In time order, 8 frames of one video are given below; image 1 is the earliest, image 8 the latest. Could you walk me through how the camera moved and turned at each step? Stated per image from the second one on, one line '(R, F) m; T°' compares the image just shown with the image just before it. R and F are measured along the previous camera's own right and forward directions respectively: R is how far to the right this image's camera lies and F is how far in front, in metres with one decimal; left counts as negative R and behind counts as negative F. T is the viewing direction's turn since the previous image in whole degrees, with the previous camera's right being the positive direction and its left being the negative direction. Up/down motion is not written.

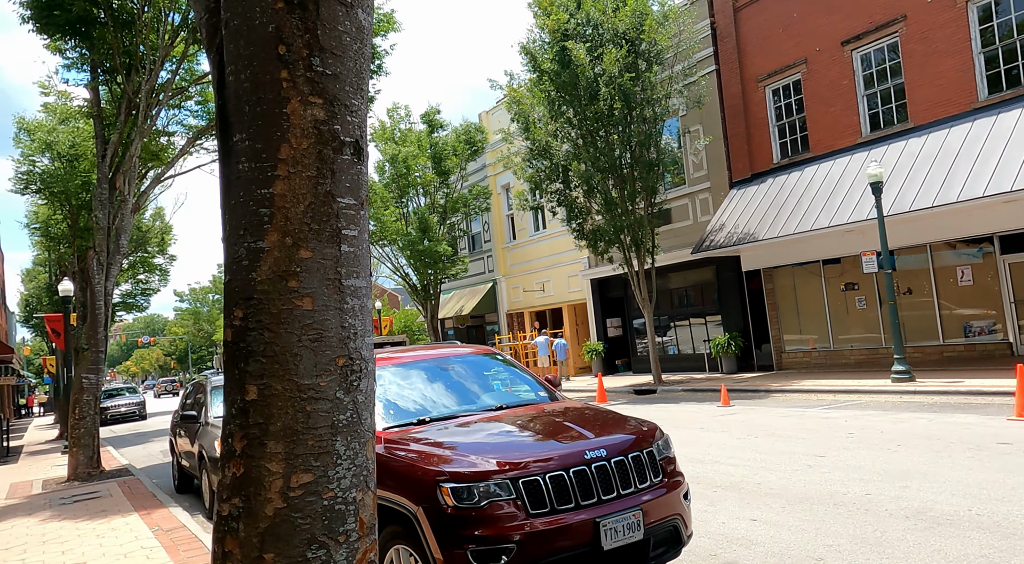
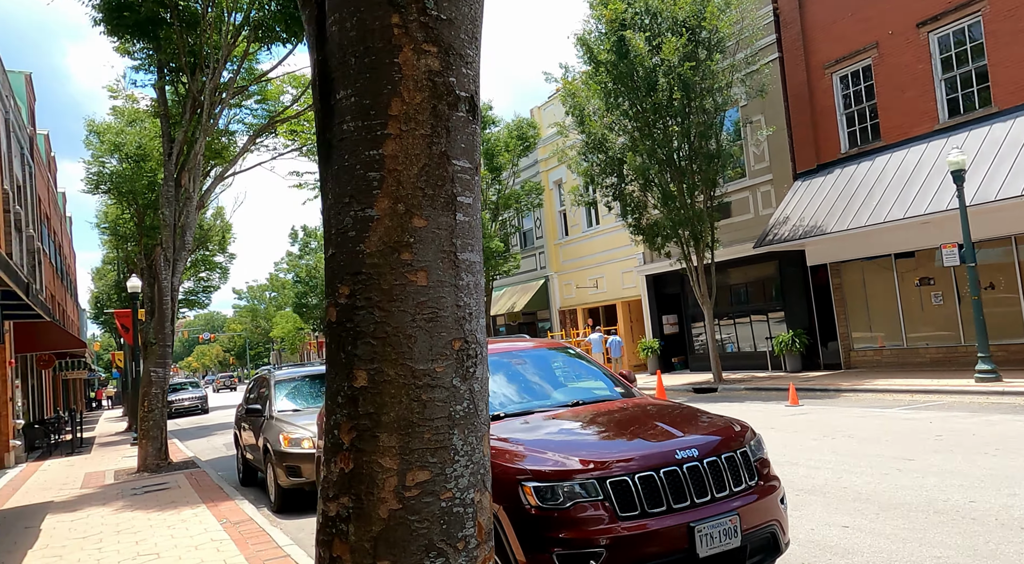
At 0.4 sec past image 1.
(-0.2, +0.2) m; -4°
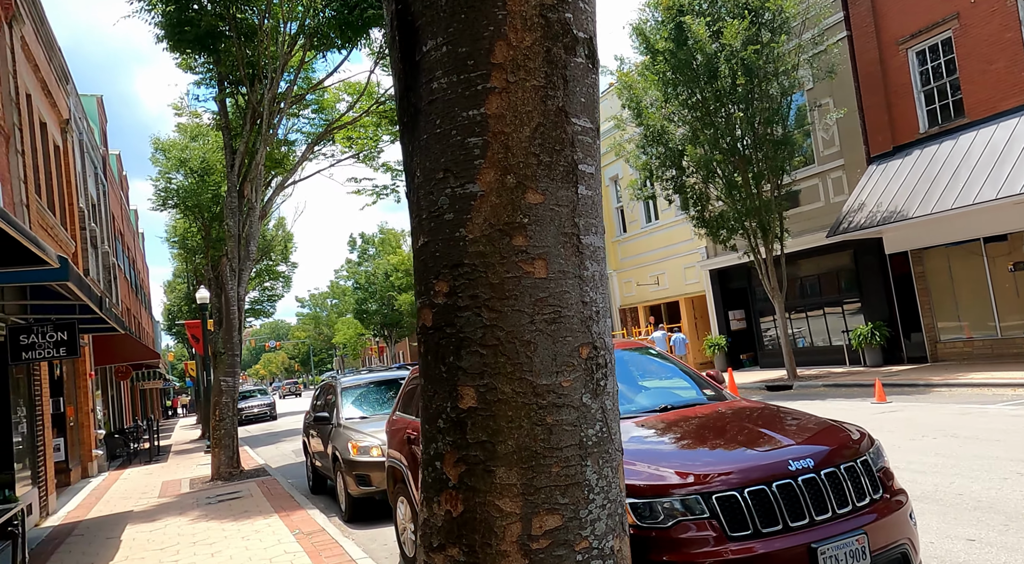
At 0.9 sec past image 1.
(-0.1, +0.3) m; -5°
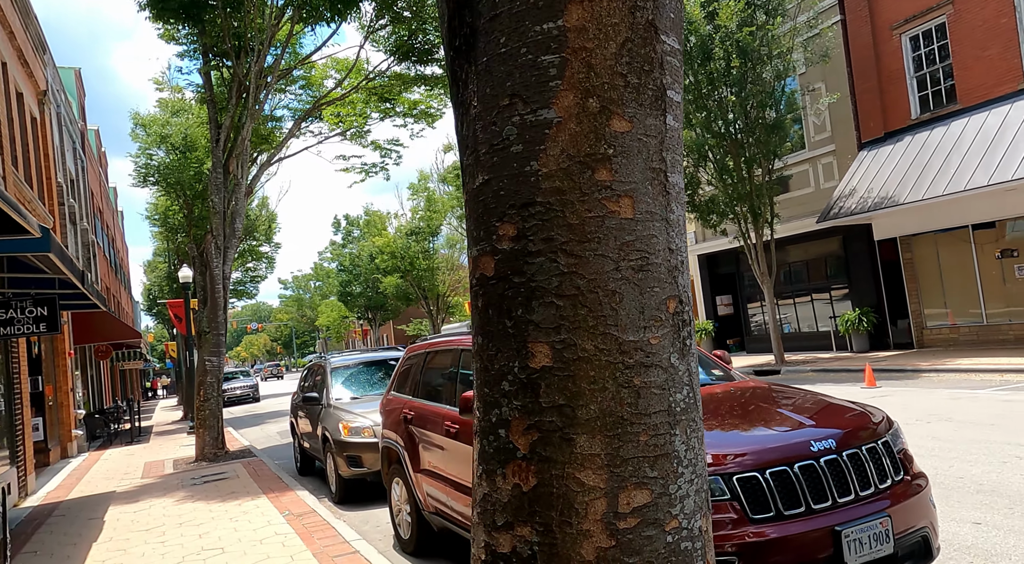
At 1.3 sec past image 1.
(-0.1, +0.1) m; +1°
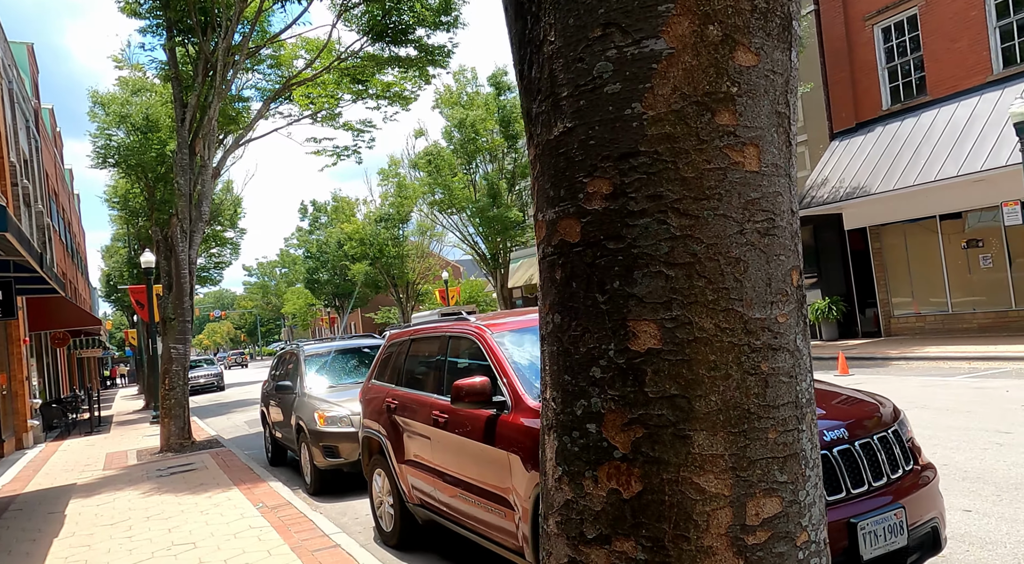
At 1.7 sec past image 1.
(-0.1, +0.2) m; +3°
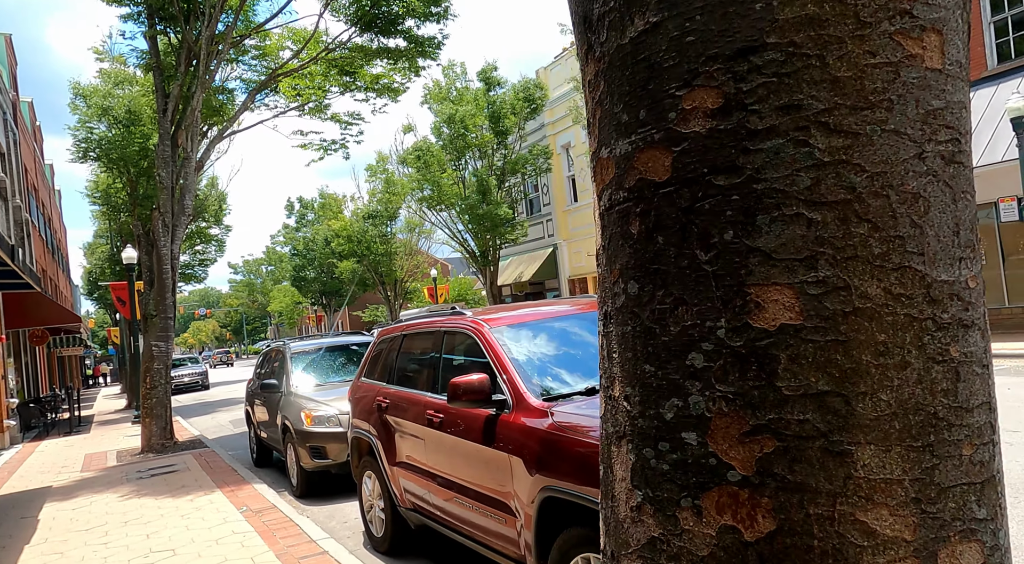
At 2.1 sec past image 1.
(-0.1, +0.2) m; +1°
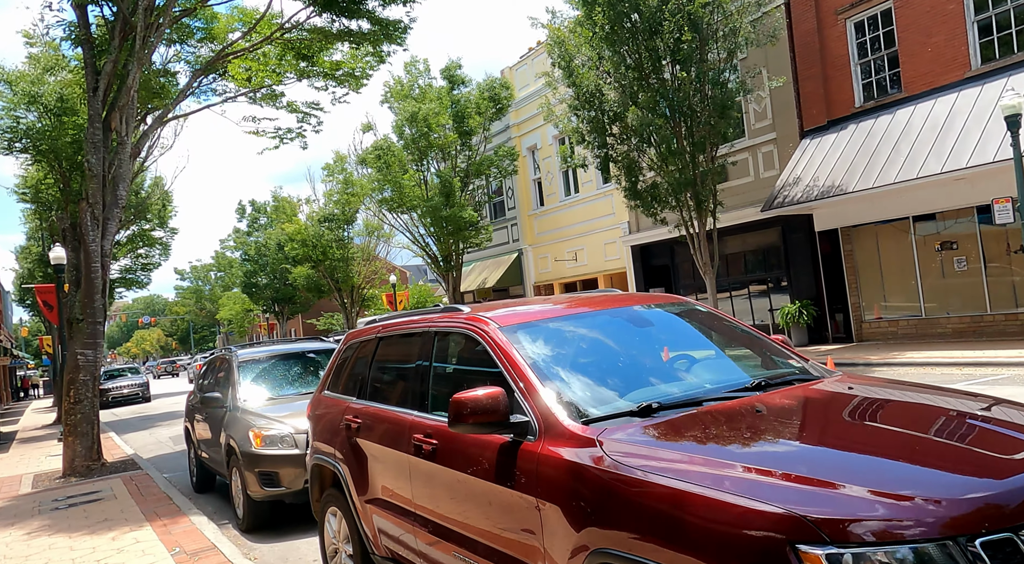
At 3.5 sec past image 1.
(-0.2, +0.9) m; +4°
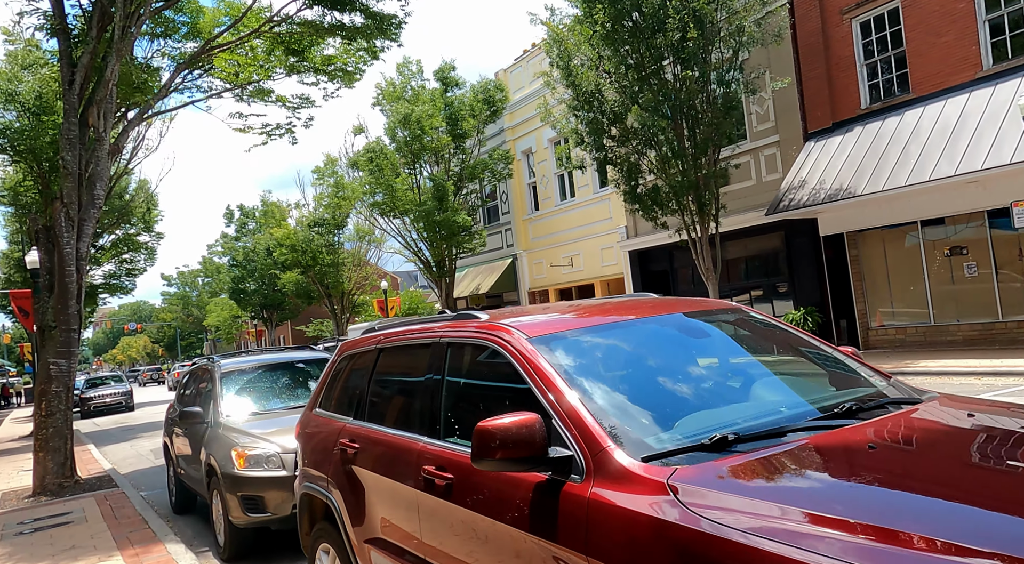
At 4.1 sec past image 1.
(-0.1, +0.5) m; +1°
